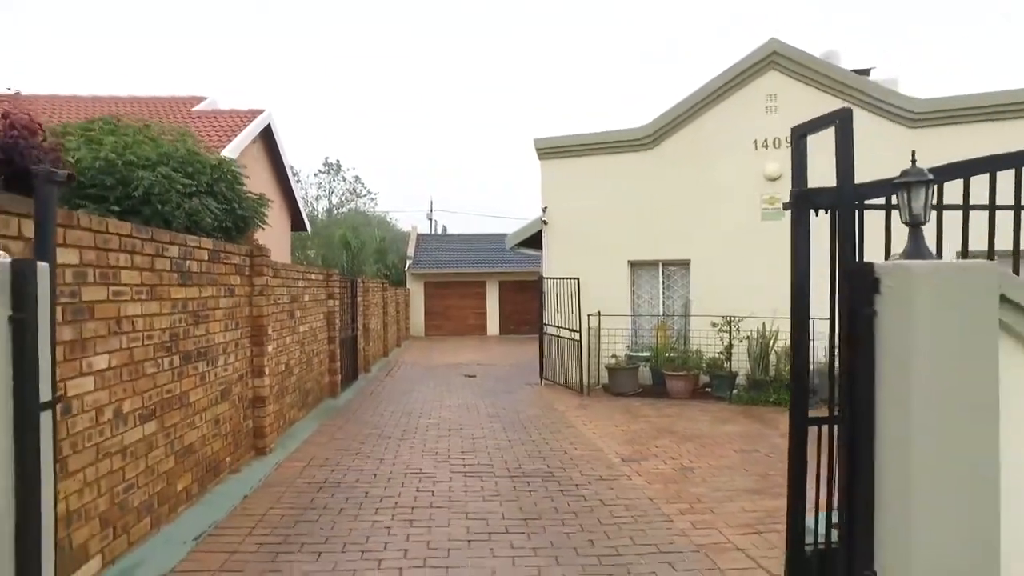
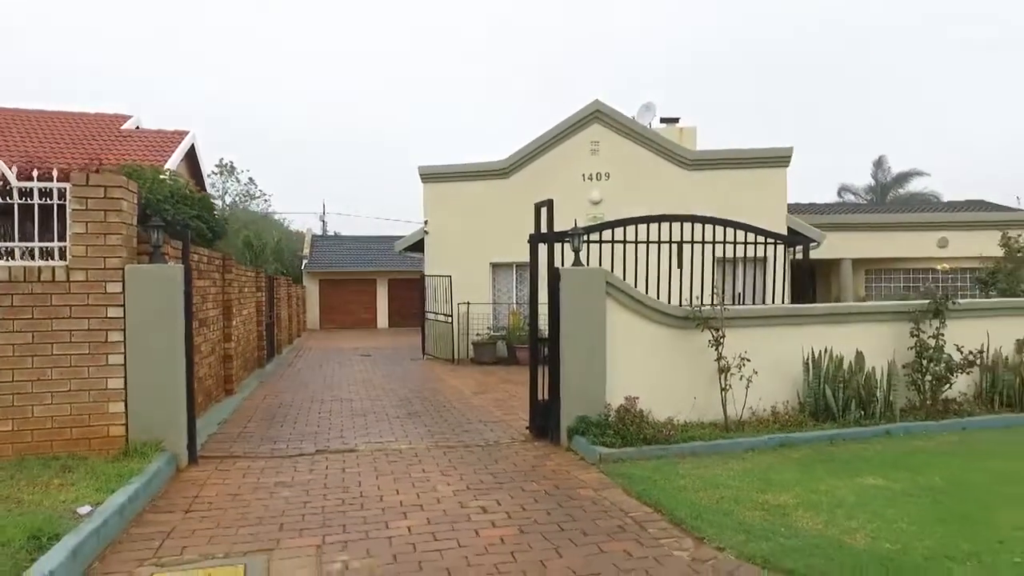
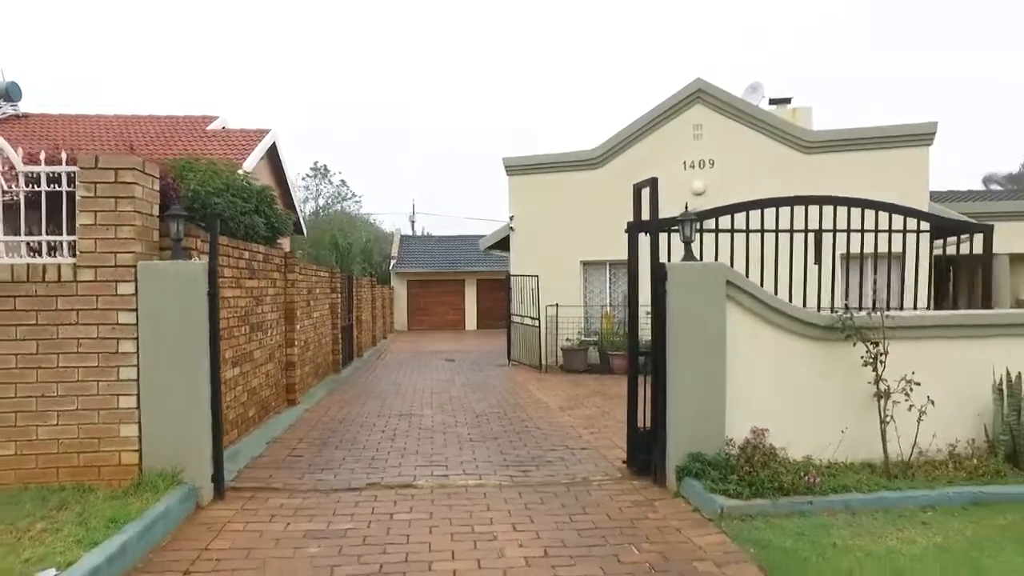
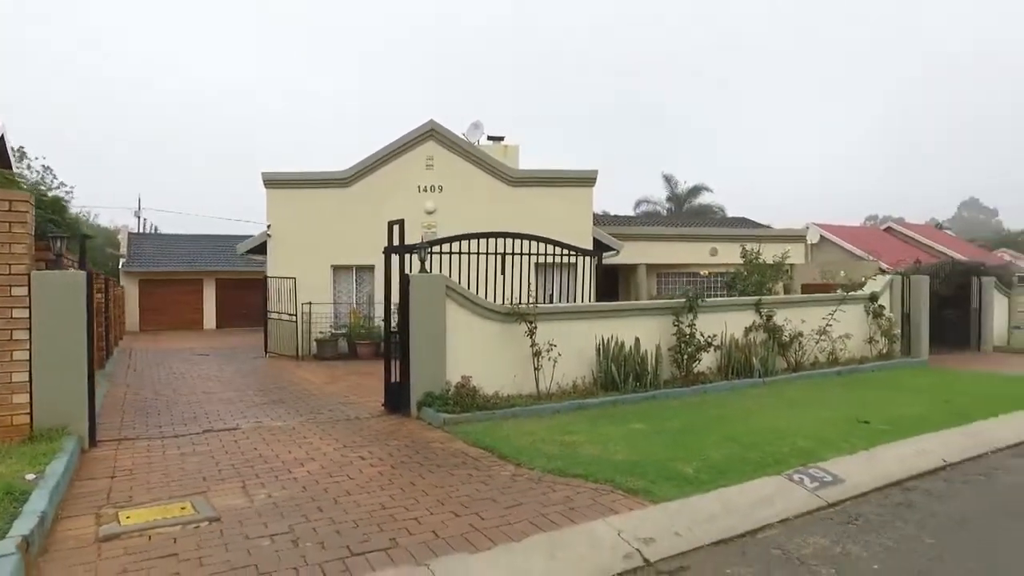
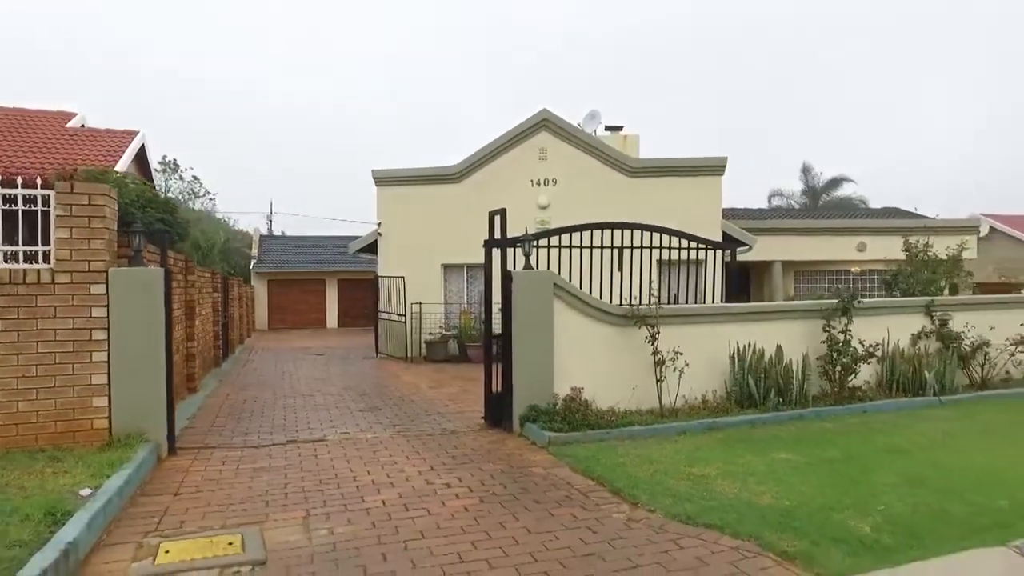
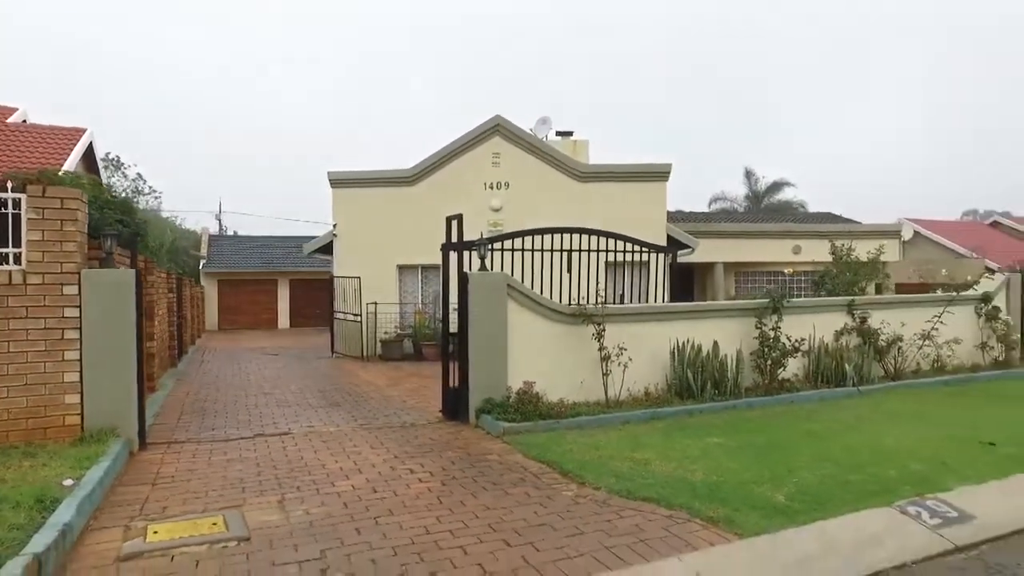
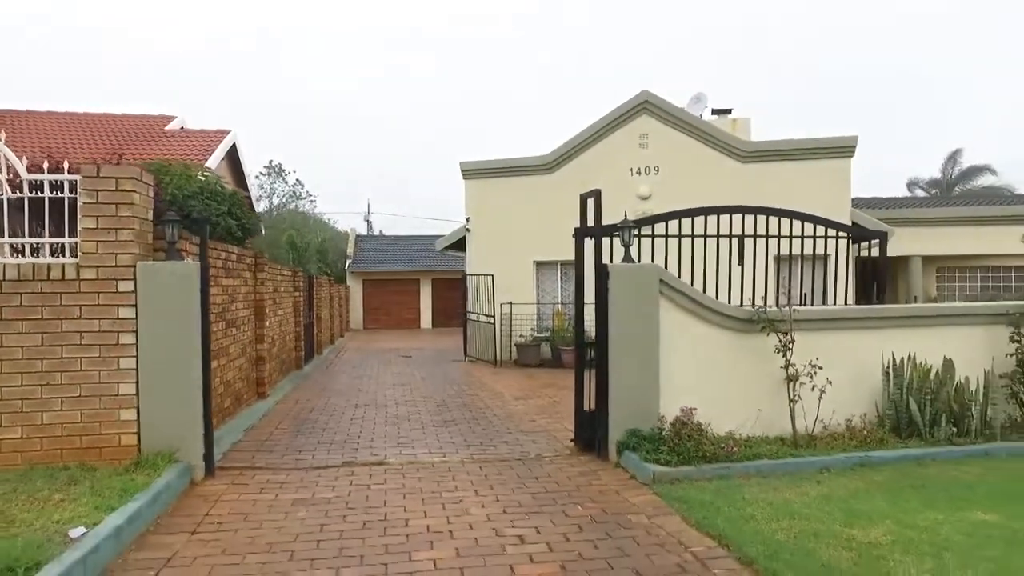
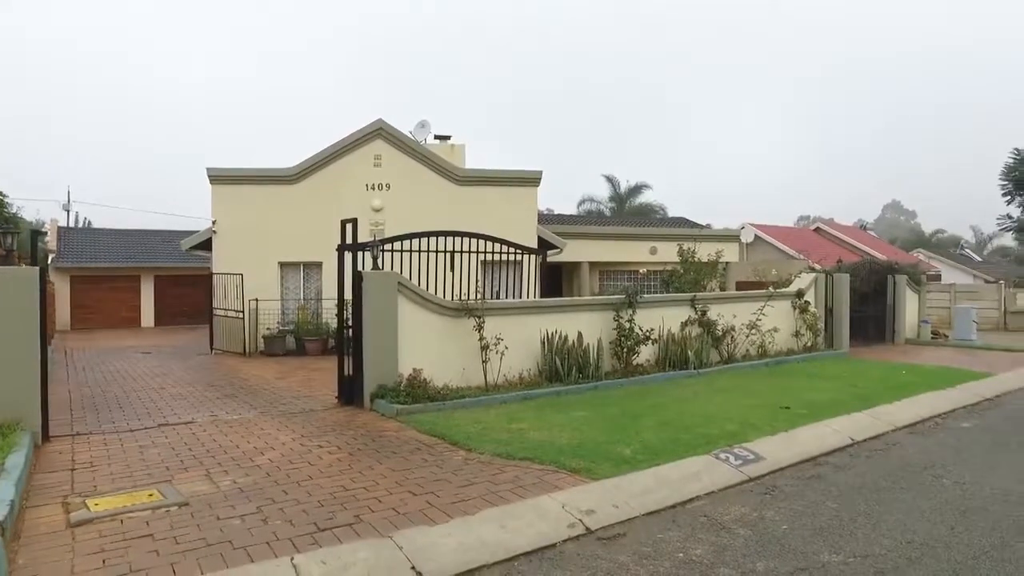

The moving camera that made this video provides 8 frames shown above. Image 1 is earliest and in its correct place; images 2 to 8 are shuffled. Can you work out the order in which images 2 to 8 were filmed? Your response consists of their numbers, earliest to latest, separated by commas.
3, 7, 2, 5, 6, 4, 8
